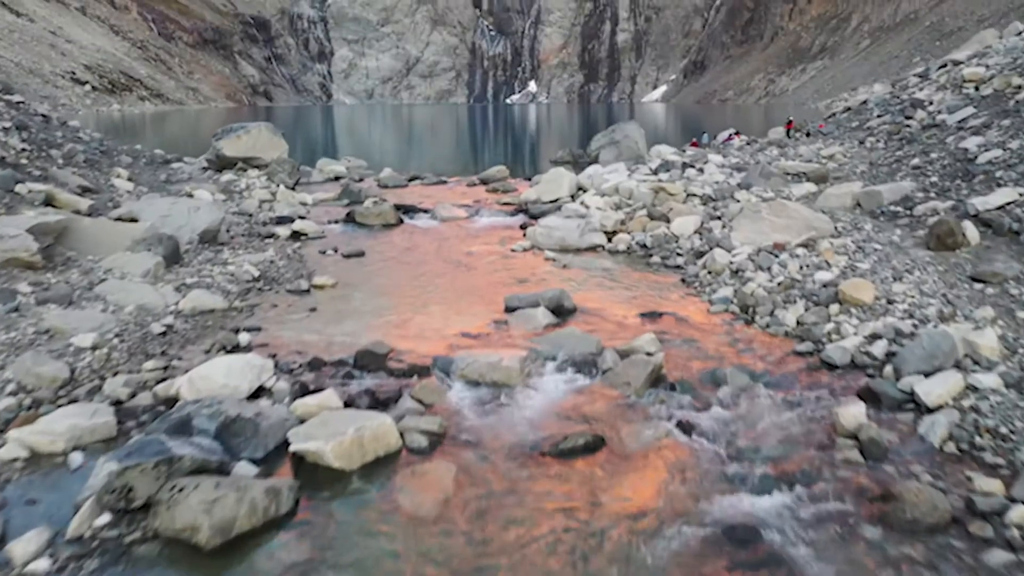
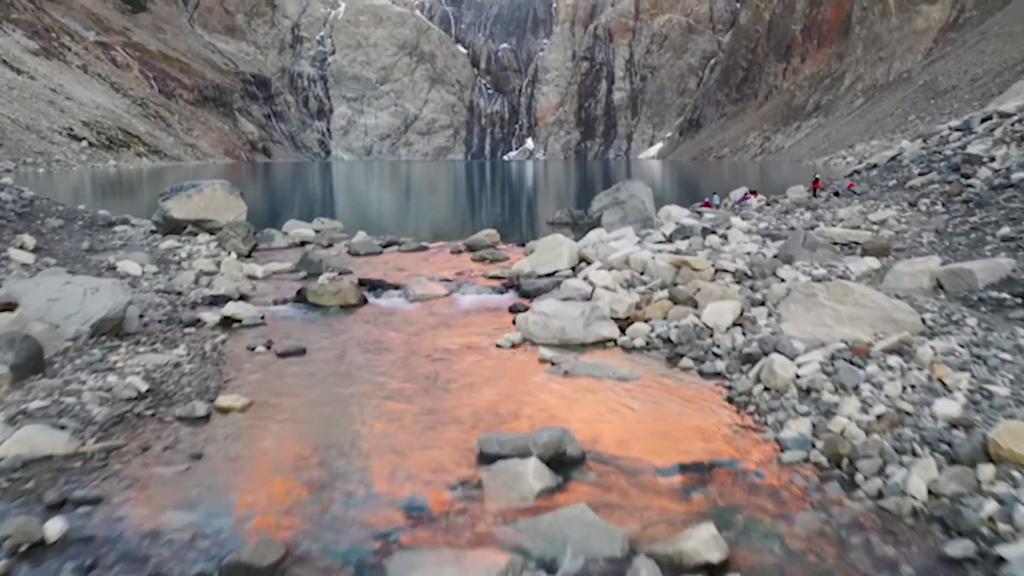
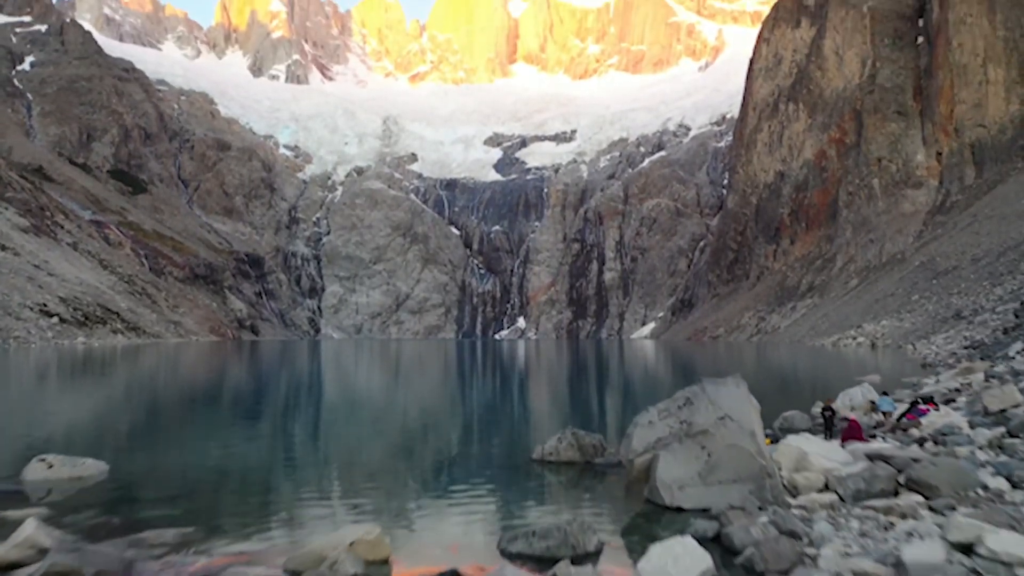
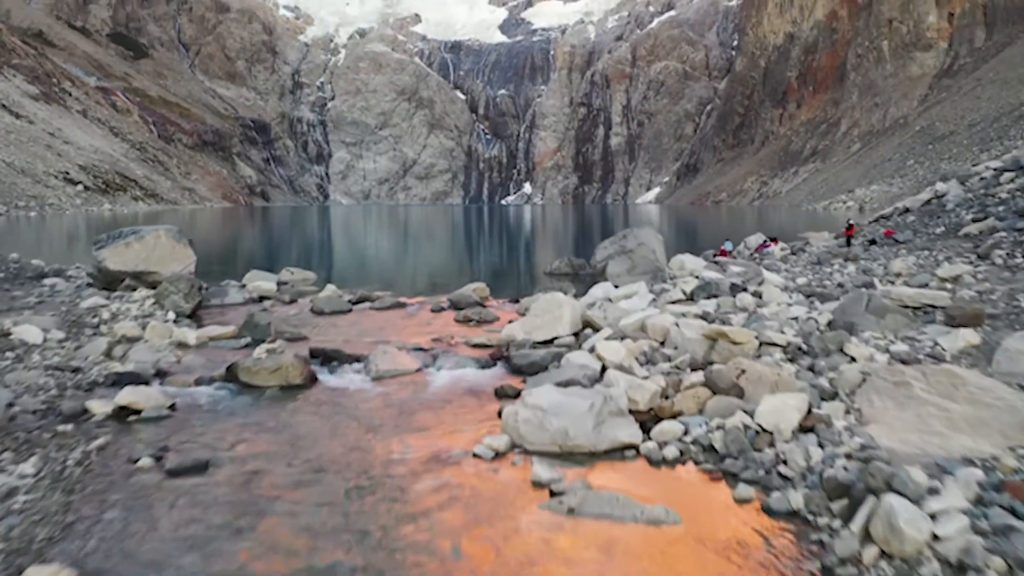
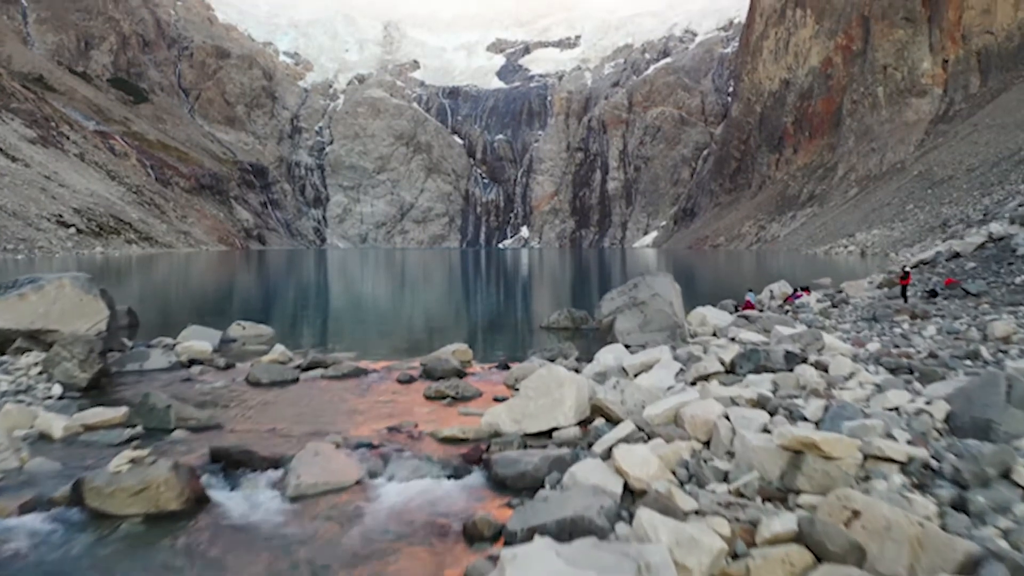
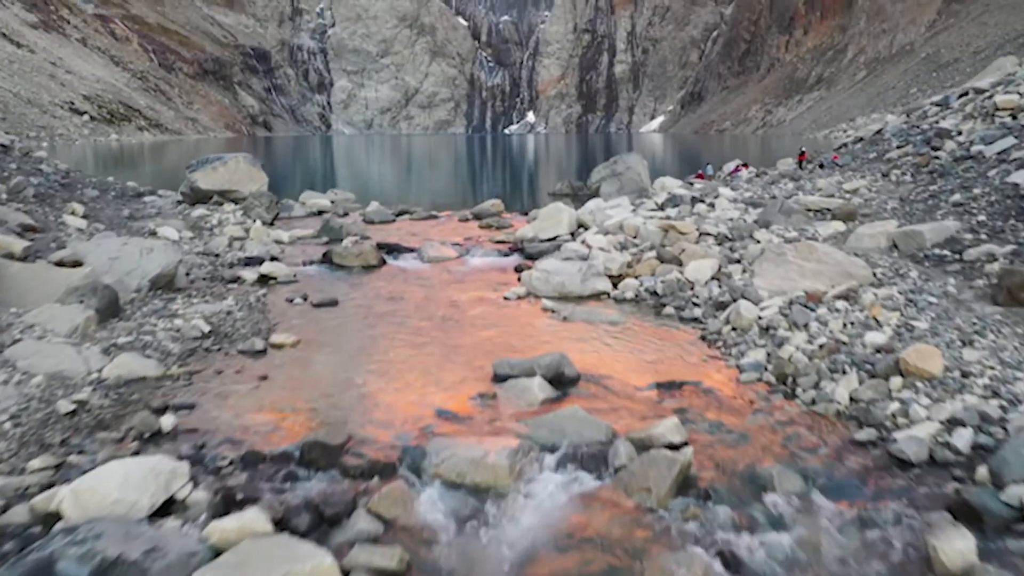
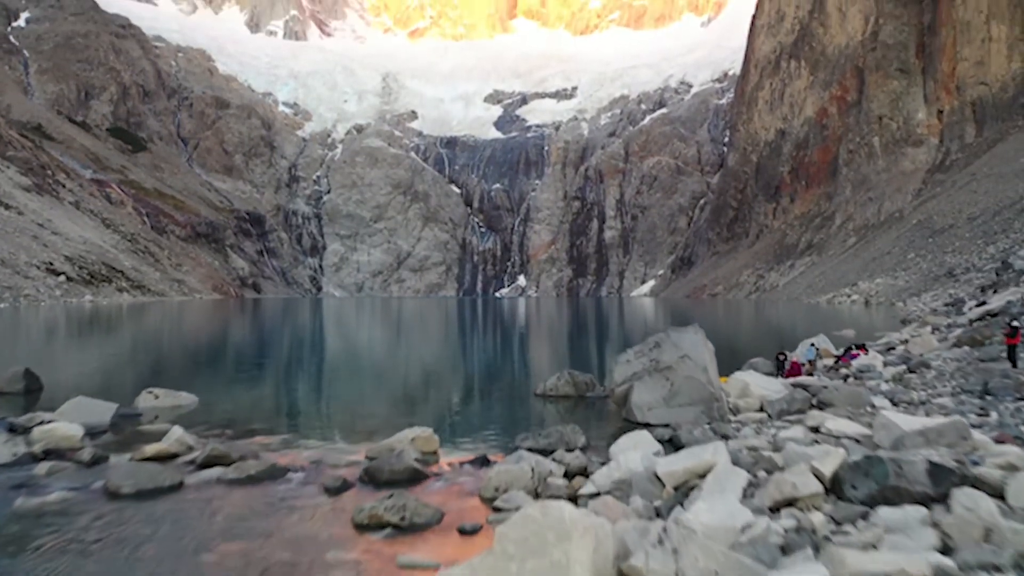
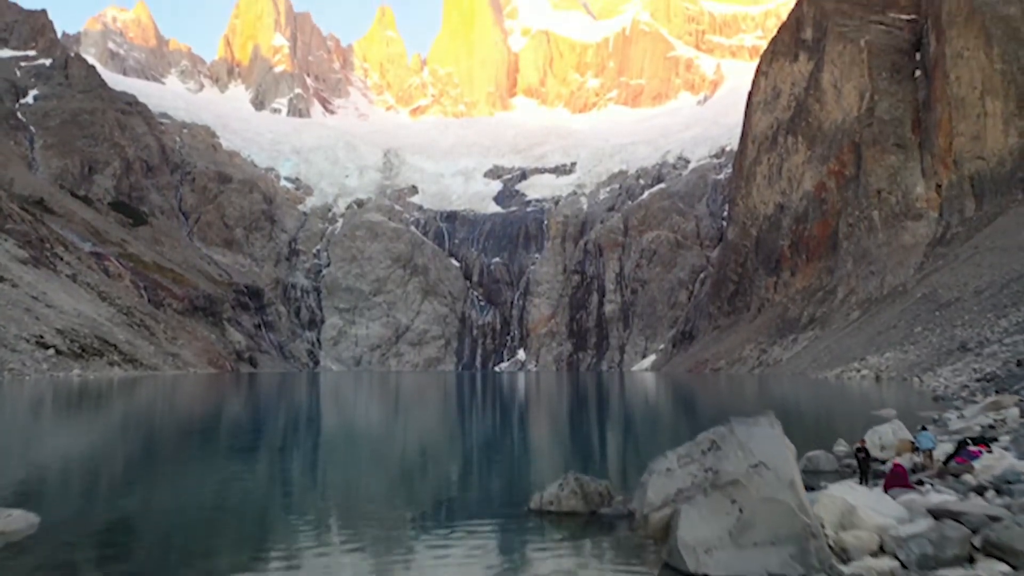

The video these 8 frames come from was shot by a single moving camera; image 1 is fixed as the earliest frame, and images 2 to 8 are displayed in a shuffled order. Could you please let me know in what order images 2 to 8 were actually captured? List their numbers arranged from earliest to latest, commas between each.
6, 2, 4, 5, 7, 3, 8
